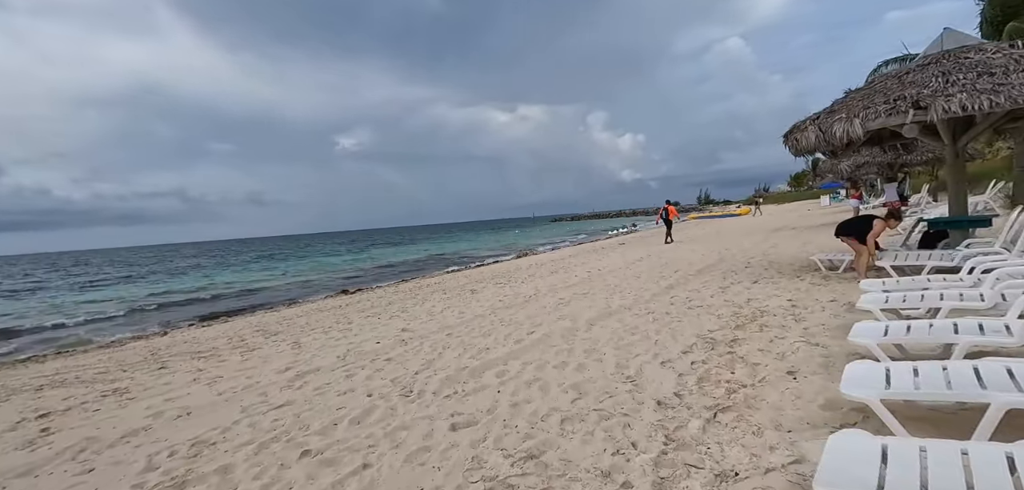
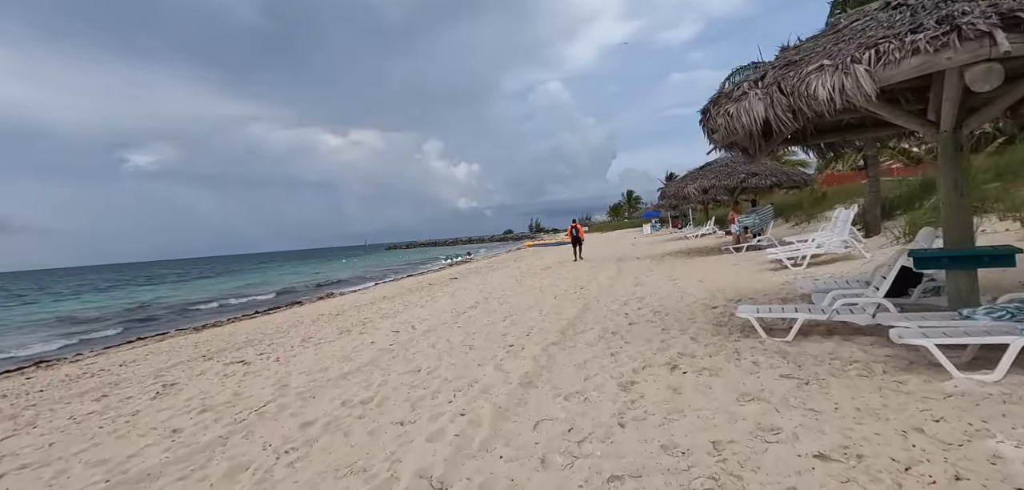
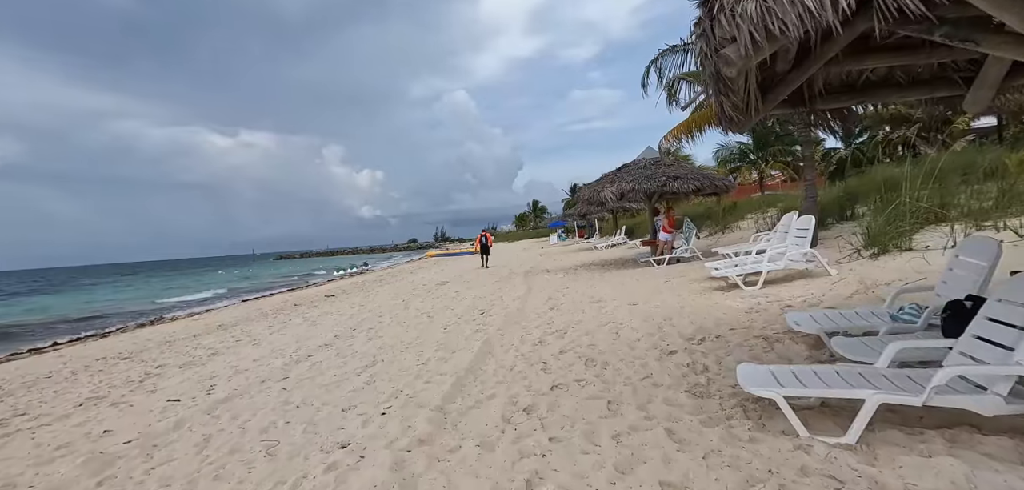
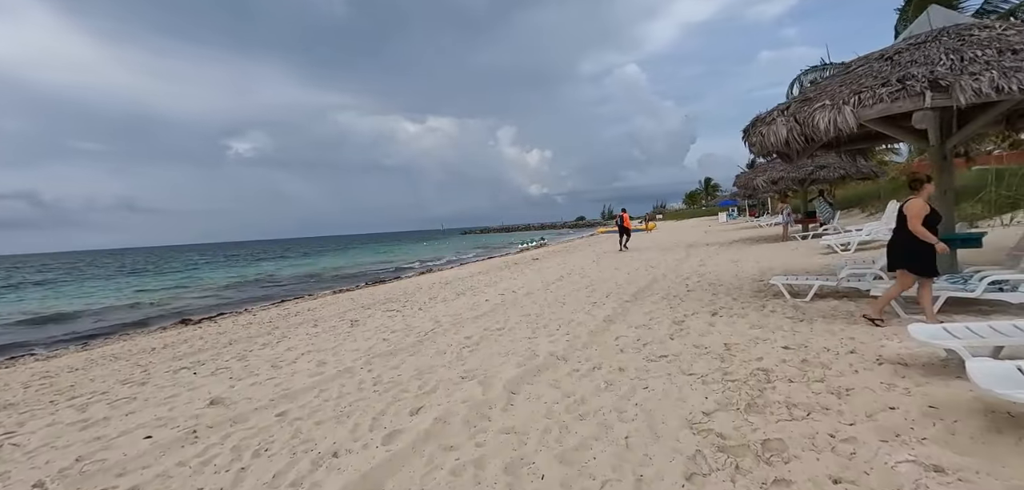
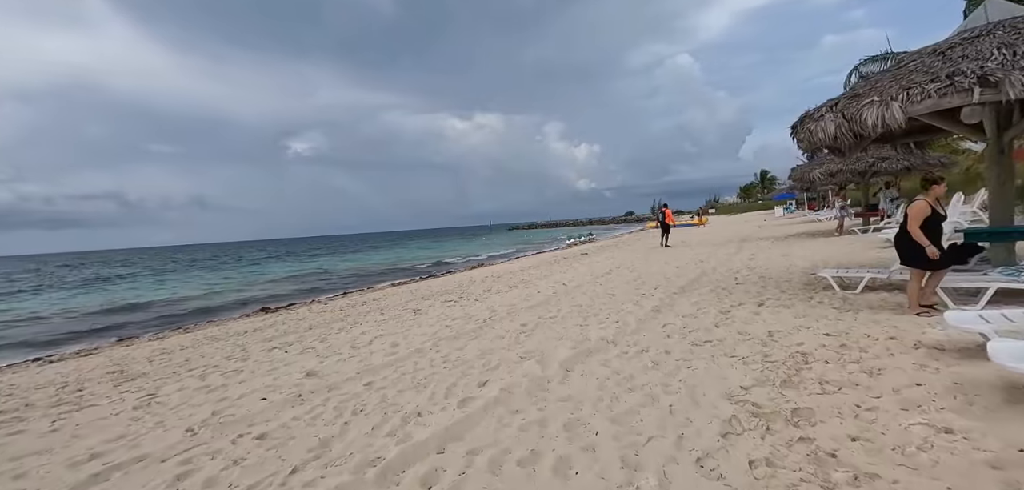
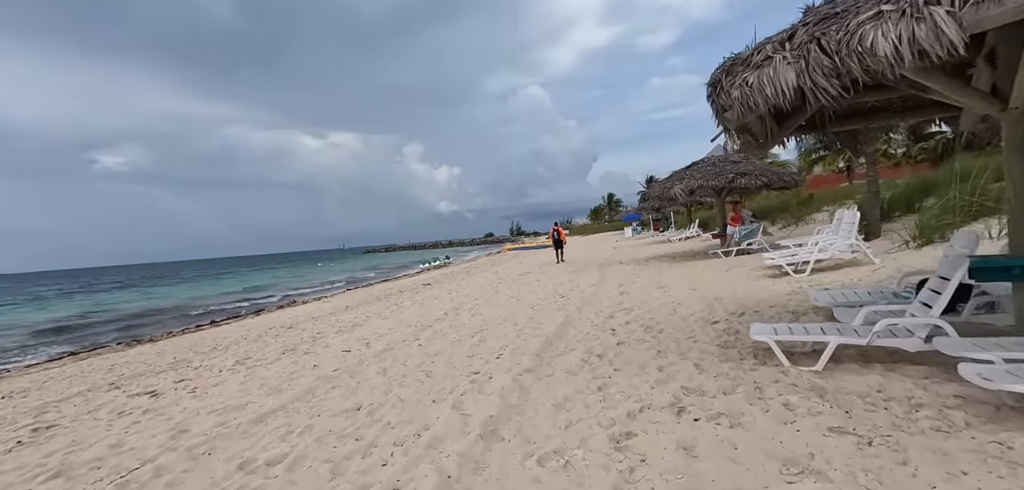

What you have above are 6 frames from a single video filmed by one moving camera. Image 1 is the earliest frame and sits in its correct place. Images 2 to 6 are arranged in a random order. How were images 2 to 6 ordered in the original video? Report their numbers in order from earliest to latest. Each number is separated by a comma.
5, 4, 2, 6, 3
